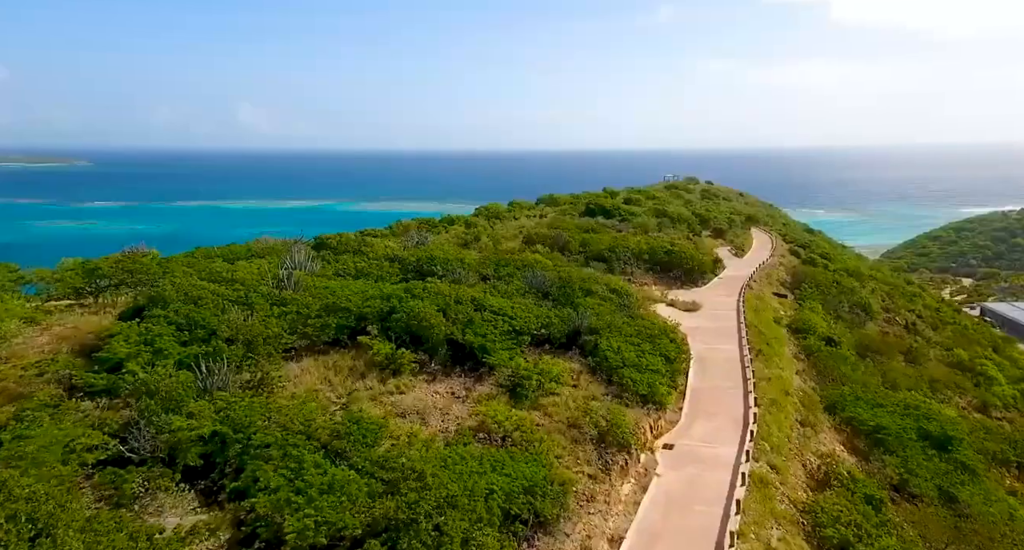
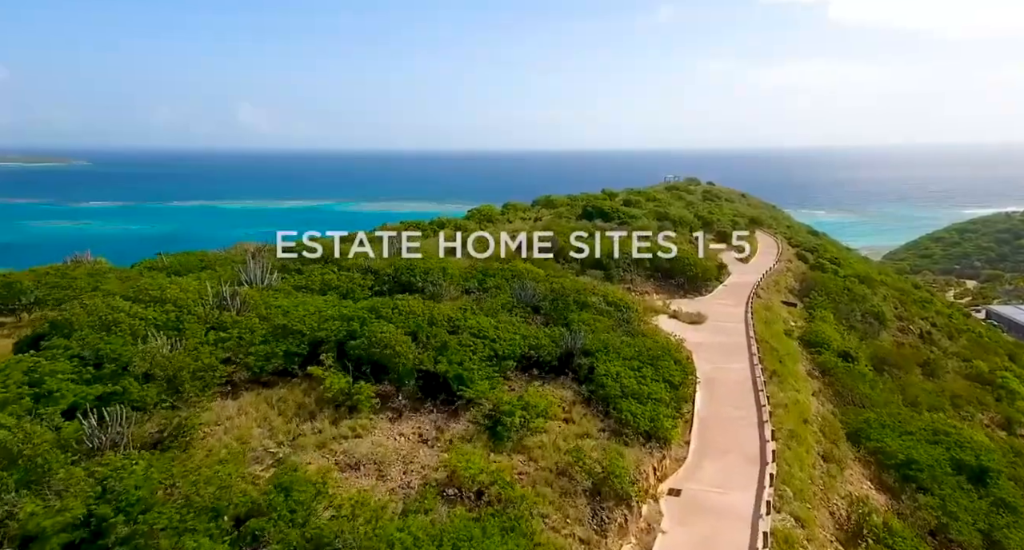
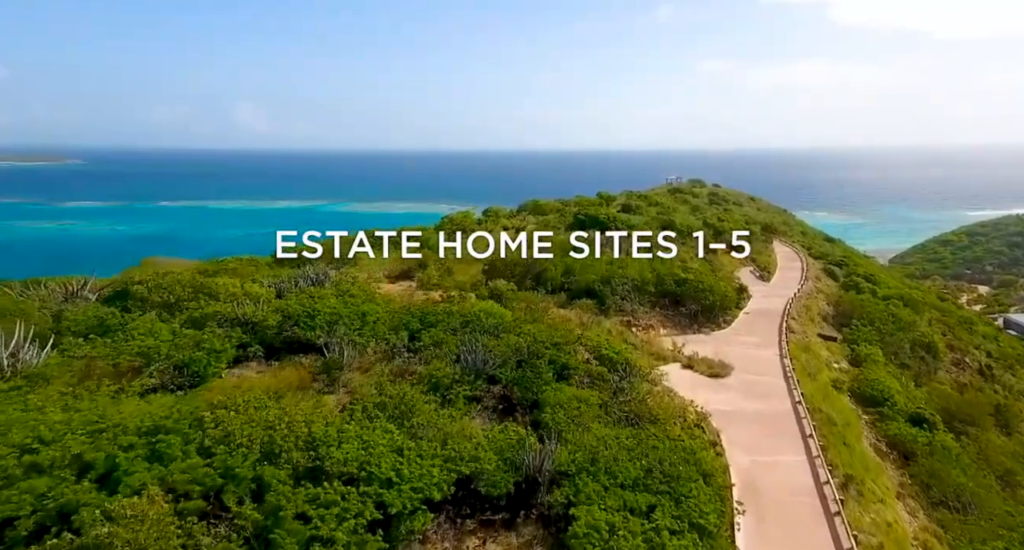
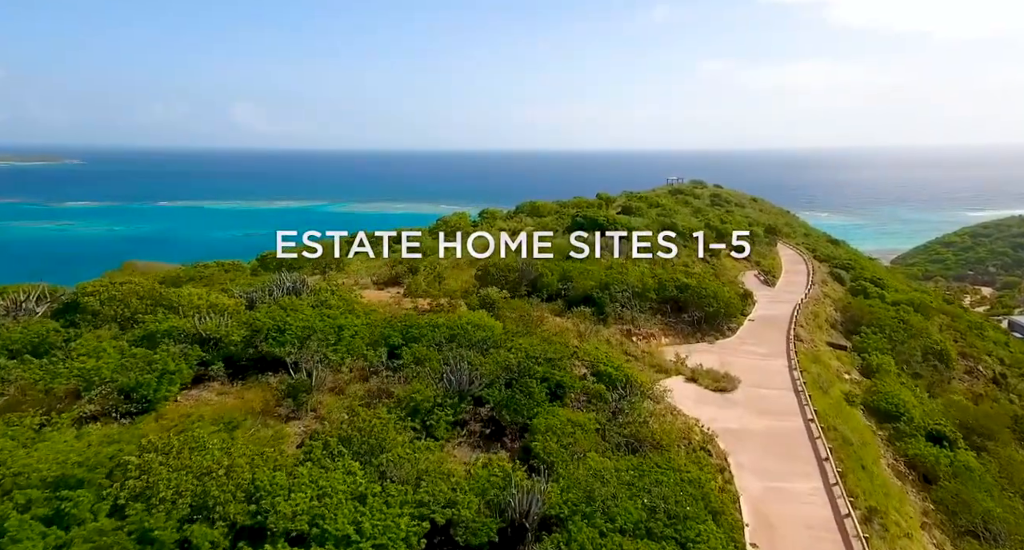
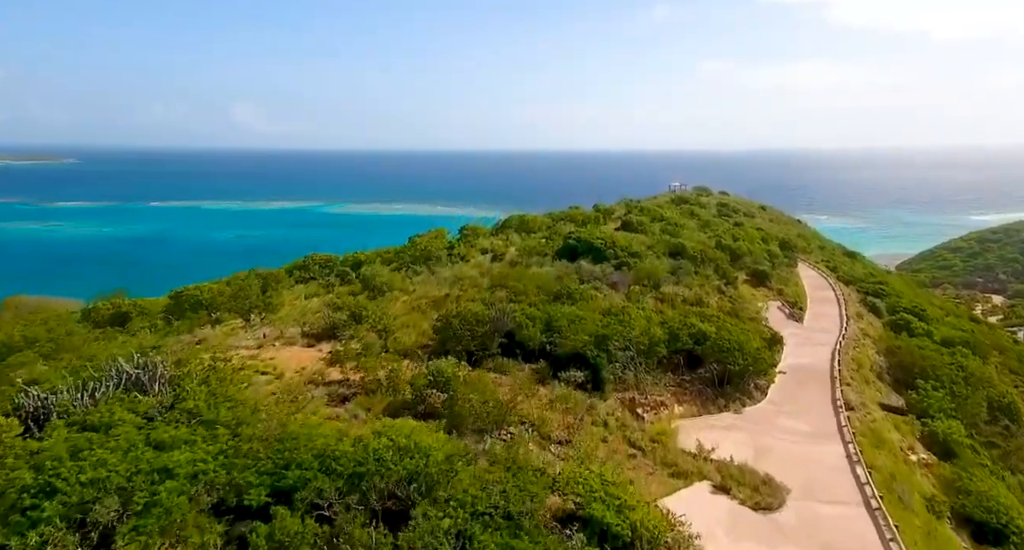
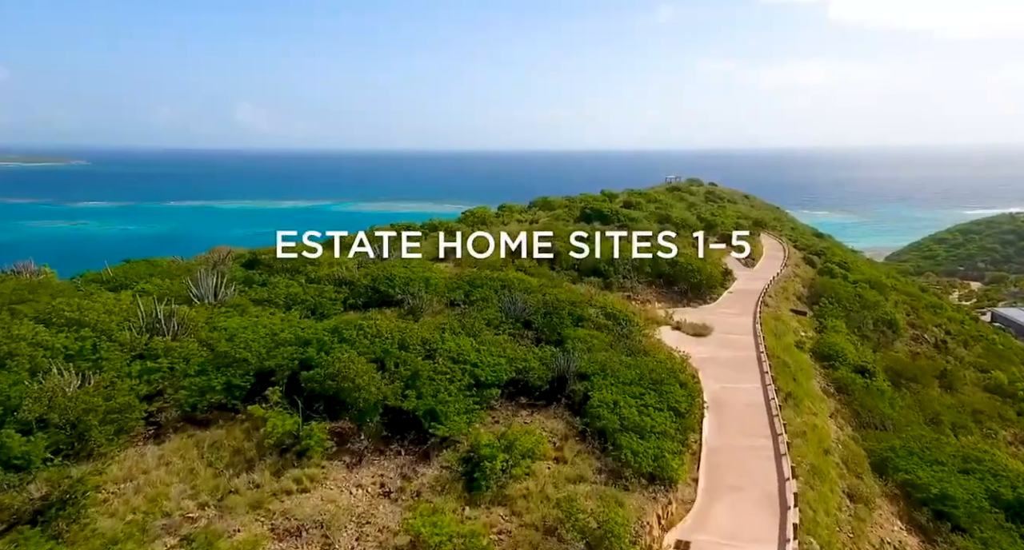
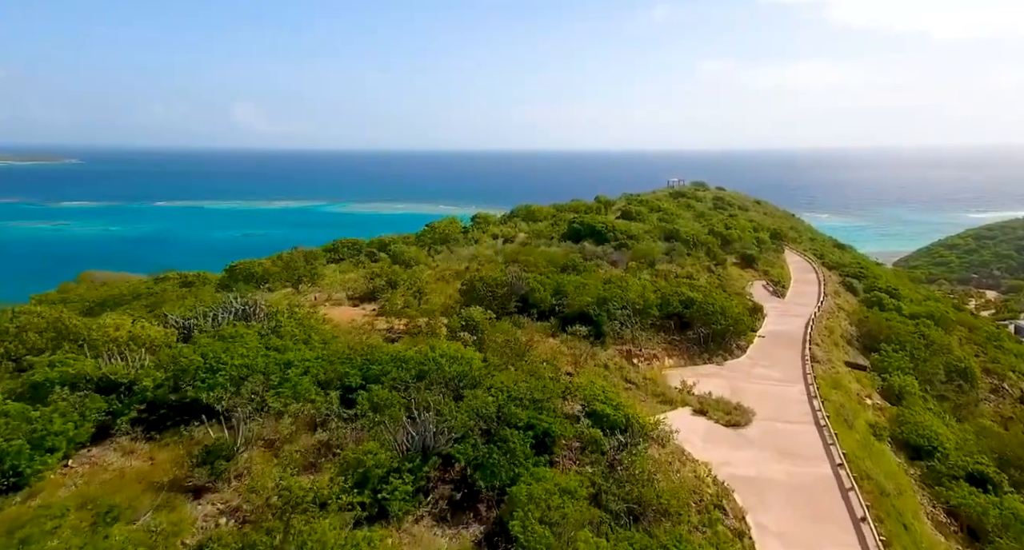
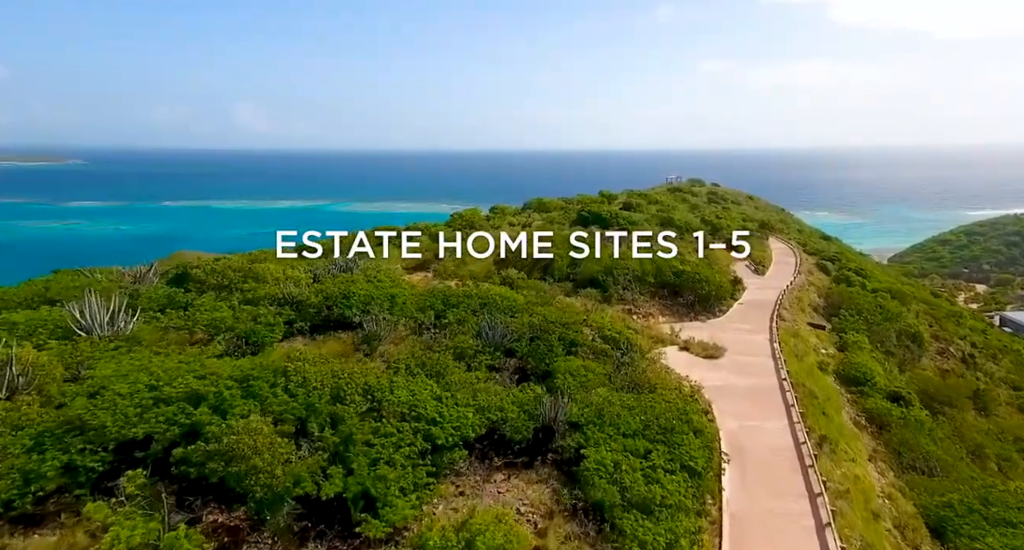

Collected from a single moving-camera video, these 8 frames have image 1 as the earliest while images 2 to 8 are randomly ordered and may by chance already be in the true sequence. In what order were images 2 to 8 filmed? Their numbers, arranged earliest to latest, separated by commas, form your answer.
2, 6, 8, 3, 4, 7, 5
